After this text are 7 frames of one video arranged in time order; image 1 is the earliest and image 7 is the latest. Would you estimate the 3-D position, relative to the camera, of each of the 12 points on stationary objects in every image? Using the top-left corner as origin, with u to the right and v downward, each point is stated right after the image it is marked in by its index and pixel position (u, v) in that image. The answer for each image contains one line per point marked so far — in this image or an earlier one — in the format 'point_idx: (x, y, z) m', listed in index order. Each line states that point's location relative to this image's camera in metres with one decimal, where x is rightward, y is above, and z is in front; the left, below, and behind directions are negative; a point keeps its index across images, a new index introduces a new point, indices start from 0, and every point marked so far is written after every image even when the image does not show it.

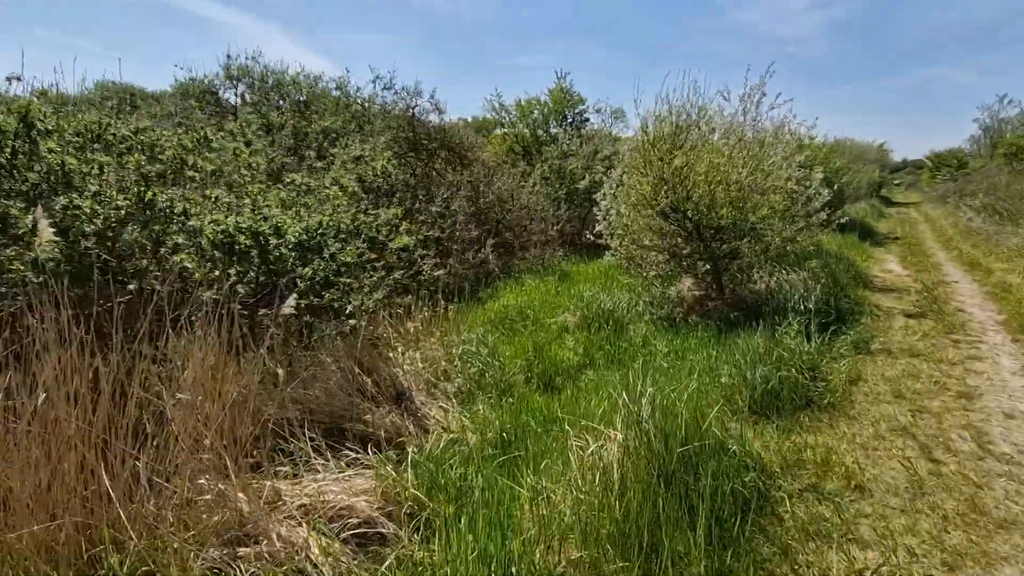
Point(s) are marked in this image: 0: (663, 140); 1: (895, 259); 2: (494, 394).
0: (+1.9, +1.9, +6.5) m
1: (+8.0, +0.6, +10.6) m
2: (-0.2, -0.9, +4.5) m
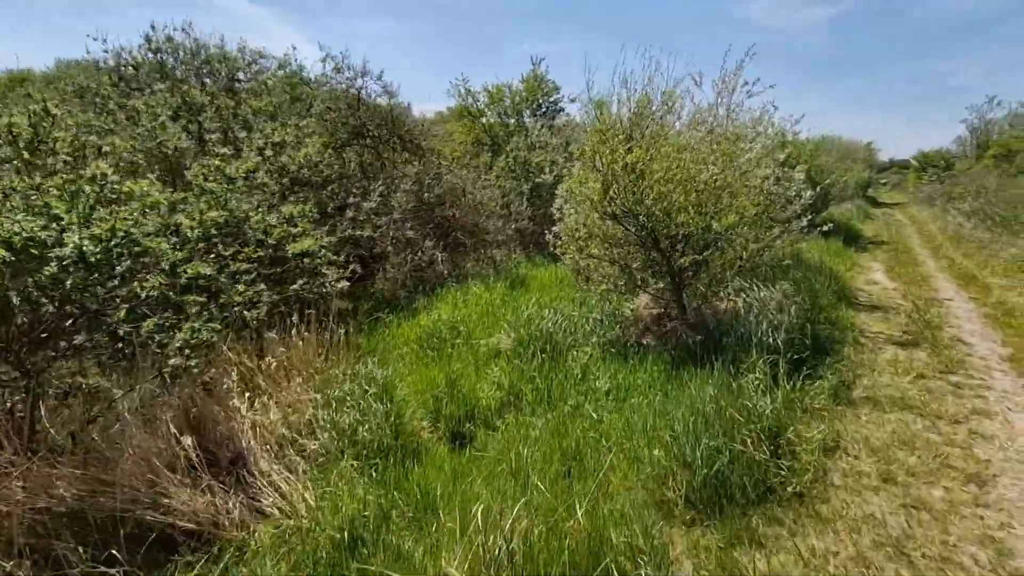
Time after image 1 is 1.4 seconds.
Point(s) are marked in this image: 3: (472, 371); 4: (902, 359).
0: (+1.1, +1.7, +5.5) m
1: (+7.1, +0.4, +9.7) m
2: (-1.0, -1.1, +3.5) m
3: (-0.4, -0.8, +5.0) m
4: (+3.6, -0.7, +4.7) m
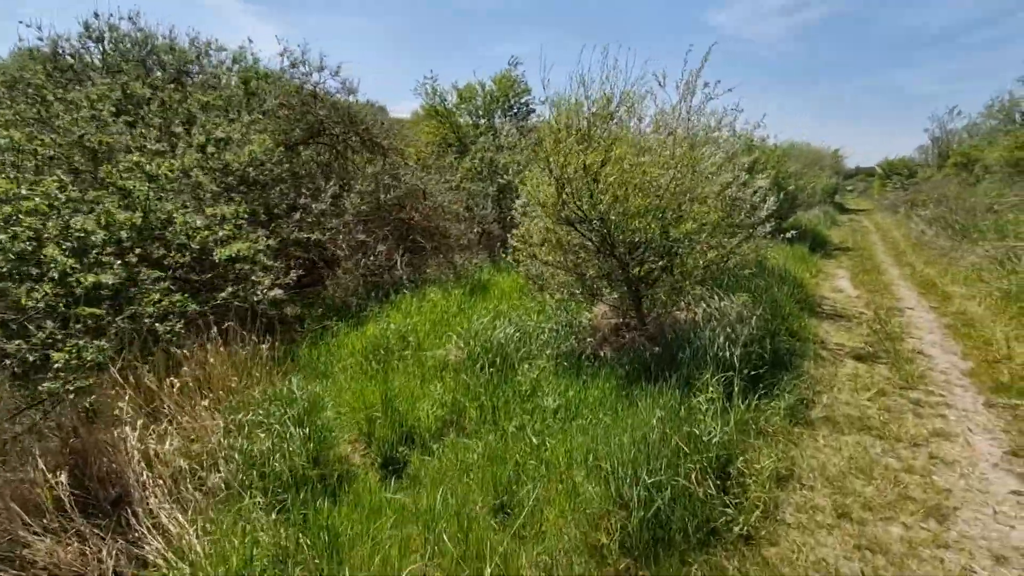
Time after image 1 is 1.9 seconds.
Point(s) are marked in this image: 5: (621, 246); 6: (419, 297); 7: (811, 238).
0: (+0.6, +1.6, +5.2) m
1: (+6.4, +0.2, +9.7) m
2: (-1.4, -1.2, +3.1) m
3: (-0.9, -0.9, +4.6) m
4: (+3.1, -0.8, +4.5) m
5: (+1.1, +0.4, +5.1) m
6: (-1.4, -0.1, +7.6) m
7: (+8.1, +1.3, +13.7) m
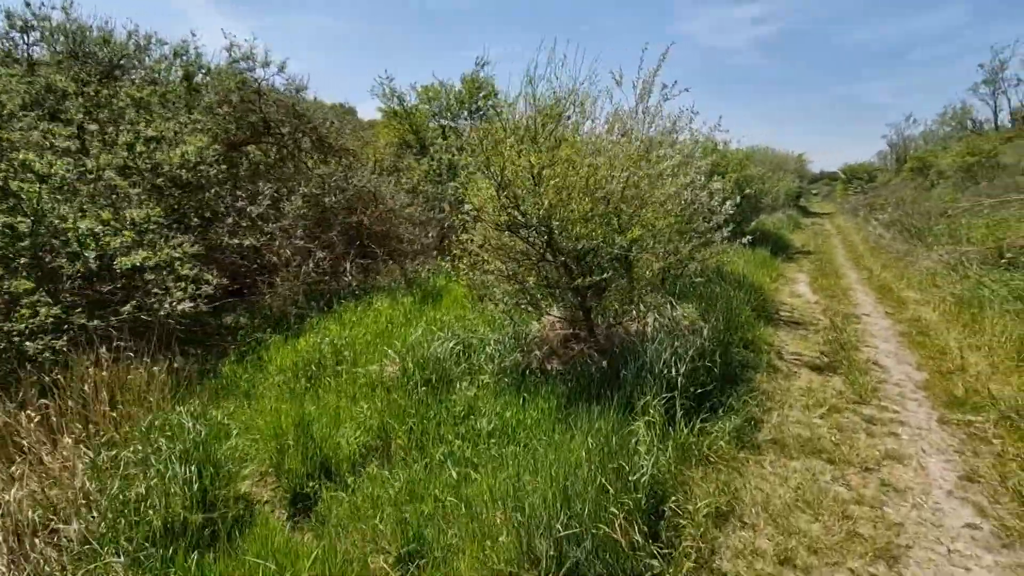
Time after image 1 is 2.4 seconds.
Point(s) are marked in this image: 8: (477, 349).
0: (0.0, +1.5, +4.9) m
1: (+5.6, +0.1, +9.6) m
2: (-1.9, -1.3, +2.7) m
3: (-1.4, -1.0, +4.2) m
4: (+2.6, -0.8, +4.3) m
5: (+0.5, +0.3, +4.8) m
6: (-2.1, -0.3, +7.1) m
7: (+7.1, +1.3, +13.7) m
8: (-0.4, -0.6, +5.1) m
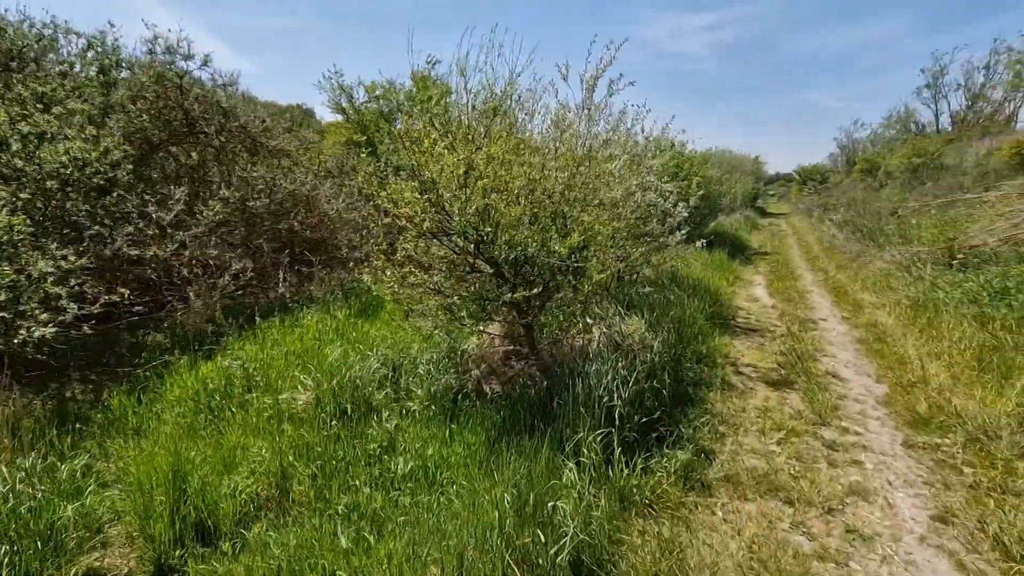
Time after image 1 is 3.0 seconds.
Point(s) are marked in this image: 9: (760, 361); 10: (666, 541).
0: (-0.6, +1.4, +4.4) m
1: (+4.7, +0.1, +9.4) m
2: (-2.3, -1.5, +2.0) m
3: (-2.0, -1.2, +3.6) m
4: (+2.0, -0.9, +3.9) m
5: (-0.1, +0.2, +4.3) m
6: (-2.8, -0.4, +6.5) m
7: (+5.9, +1.2, +13.6) m
8: (-1.0, -0.8, +4.6) m
9: (+2.4, -0.7, +5.0) m
10: (+0.7, -1.2, +2.4) m
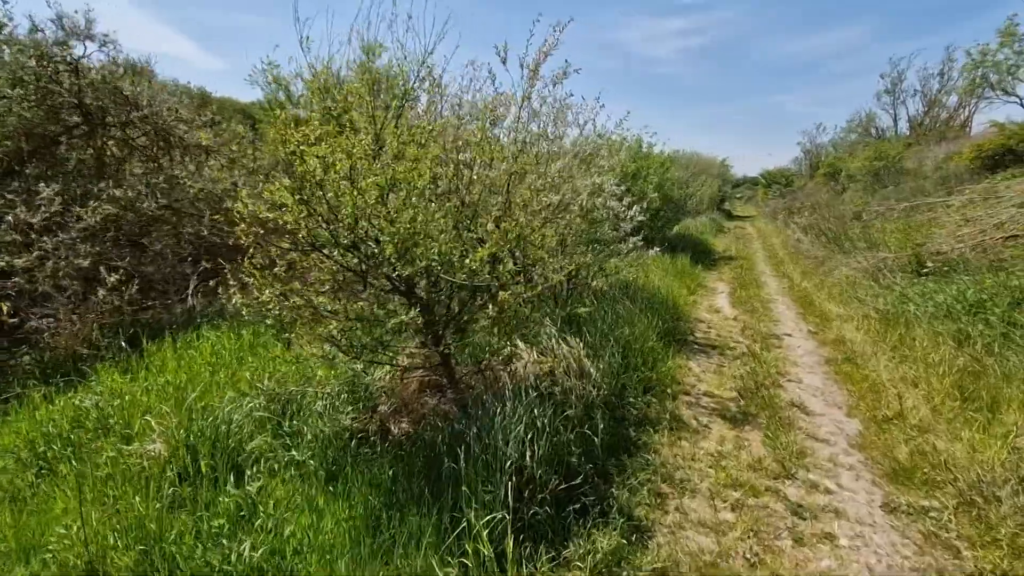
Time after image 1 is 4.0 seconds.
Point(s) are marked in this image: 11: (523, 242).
0: (-1.2, +1.2, +3.6) m
1: (+3.8, -0.1, +8.9) m
2: (-2.8, -1.6, +1.1) m
3: (-2.6, -1.3, +2.7) m
4: (+1.4, -1.0, +3.3) m
5: (-0.7, +0.1, +3.6) m
6: (-3.6, -0.6, +5.6) m
7: (+4.8, +1.0, +13.2) m
8: (-1.6, -0.9, +3.8) m
9: (+1.8, -0.9, +4.3) m
10: (+0.2, -1.3, +1.6) m
11: (+0.2, +0.4, +4.0) m
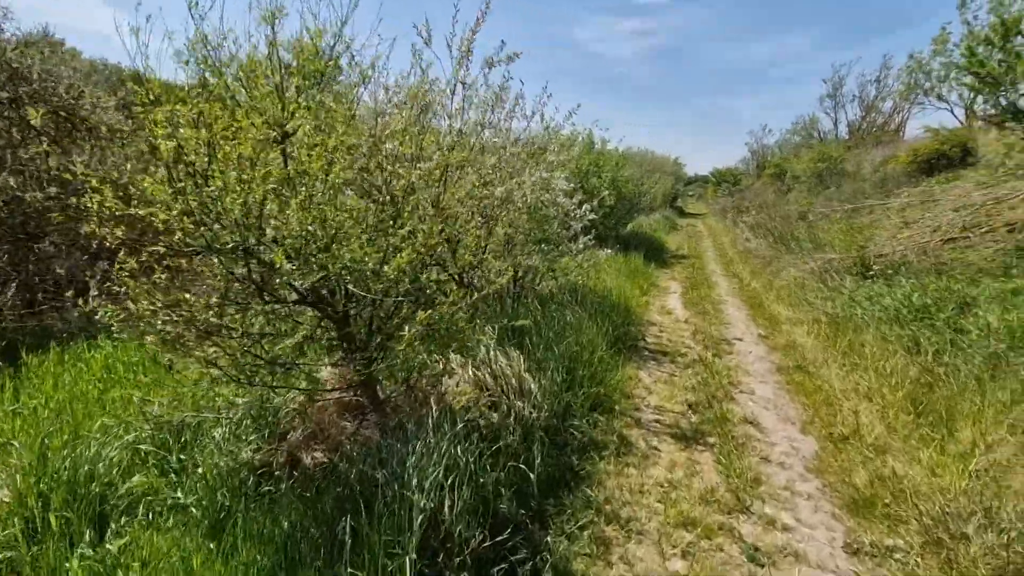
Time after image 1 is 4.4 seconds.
0: (-1.7, +1.2, +3.0) m
1: (+2.9, -0.1, +8.8) m
2: (-3.1, -1.7, +0.5) m
3: (-2.9, -1.4, +2.1) m
4: (+1.0, -1.1, +3.0) m
5: (-1.2, 0.0, +3.1) m
6: (-4.2, -0.6, +4.8) m
7: (+3.5, +1.1, +13.1) m
8: (-2.1, -1.0, +3.2) m
9: (+1.2, -0.9, +4.0) m
10: (-0.1, -1.4, +1.2) m
11: (-0.3, +0.3, +3.5) m
